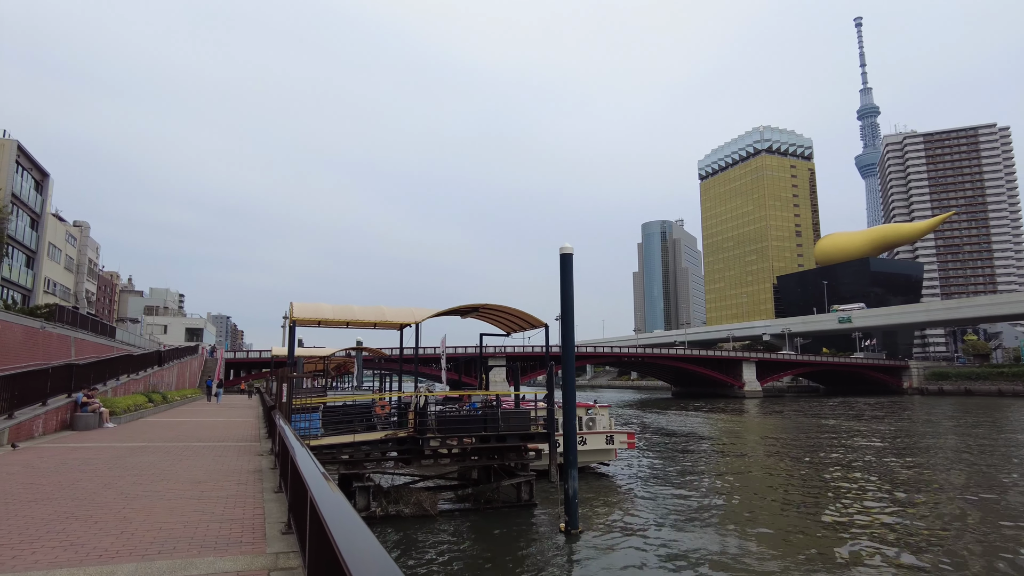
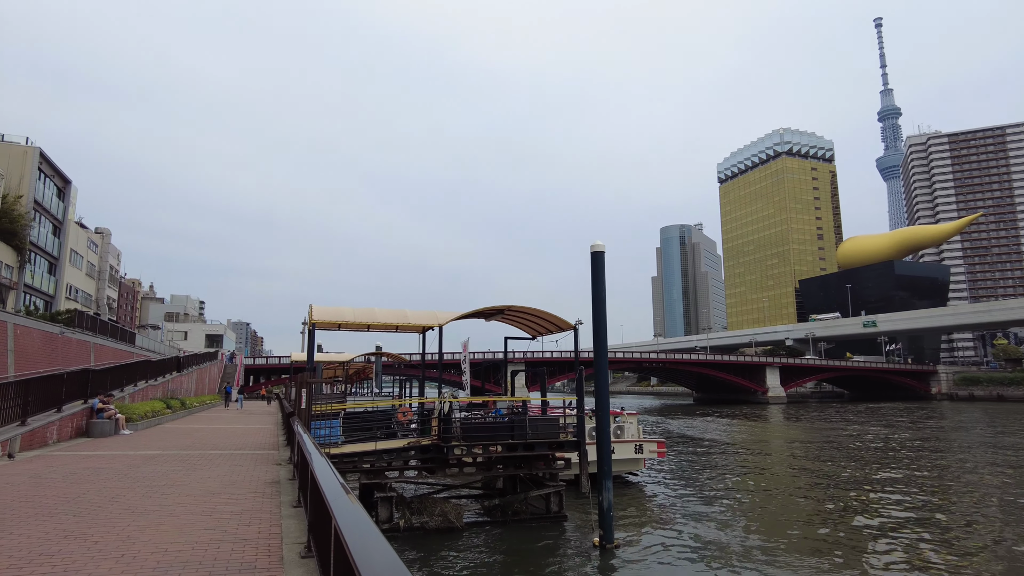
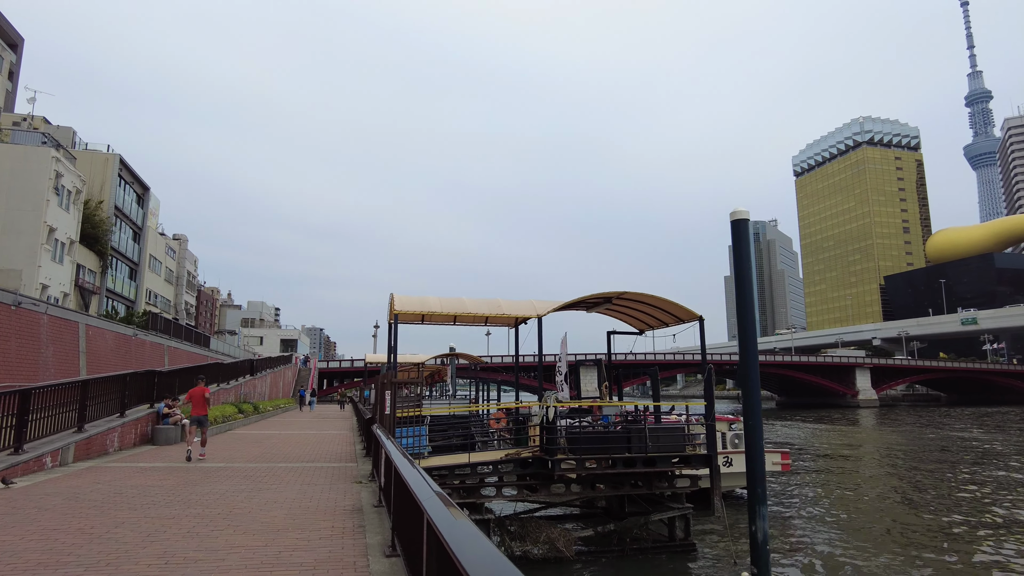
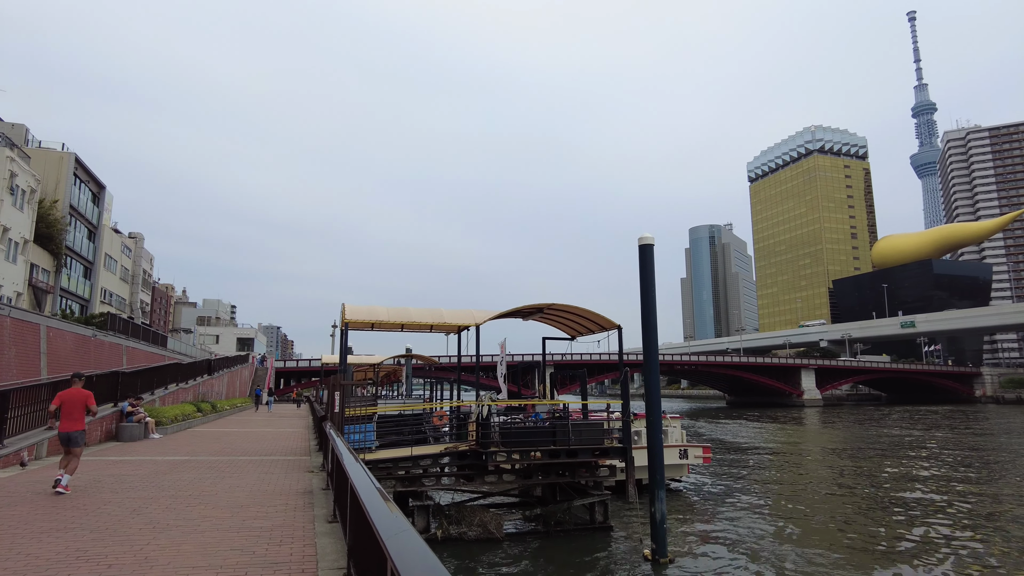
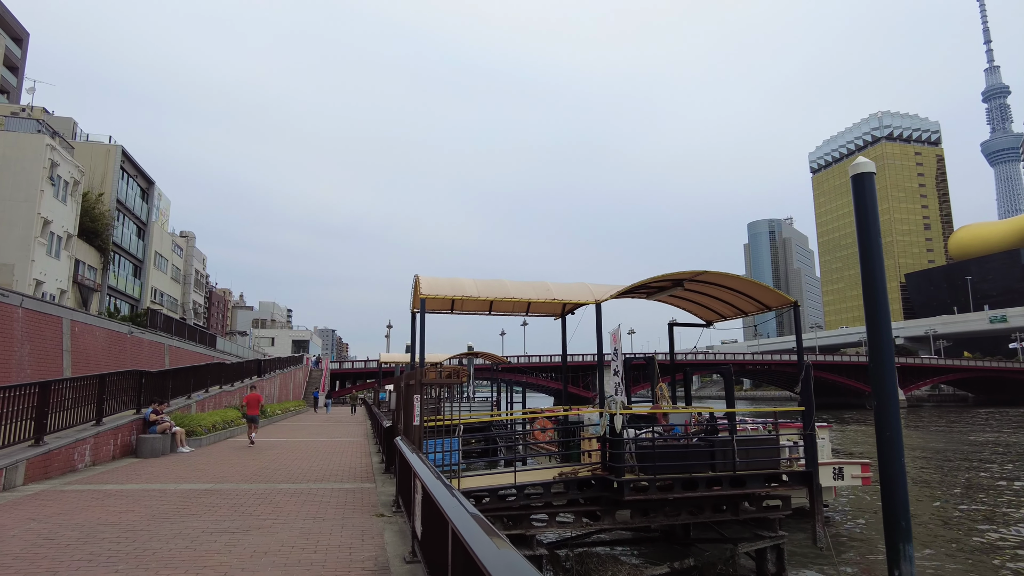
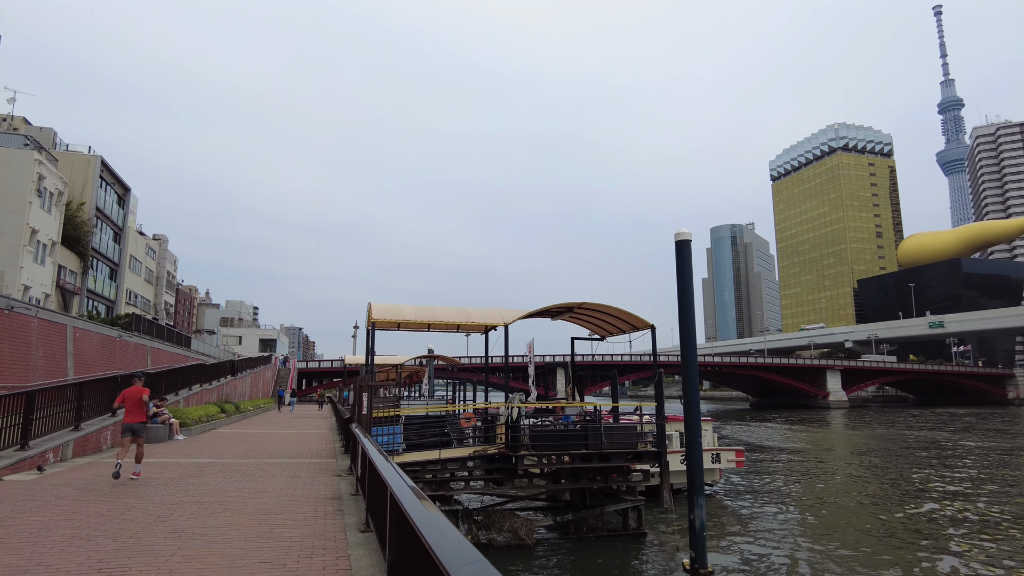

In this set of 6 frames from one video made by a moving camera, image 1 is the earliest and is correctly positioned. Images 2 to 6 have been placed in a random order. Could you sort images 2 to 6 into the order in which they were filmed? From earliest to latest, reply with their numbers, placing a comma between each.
2, 4, 6, 3, 5
